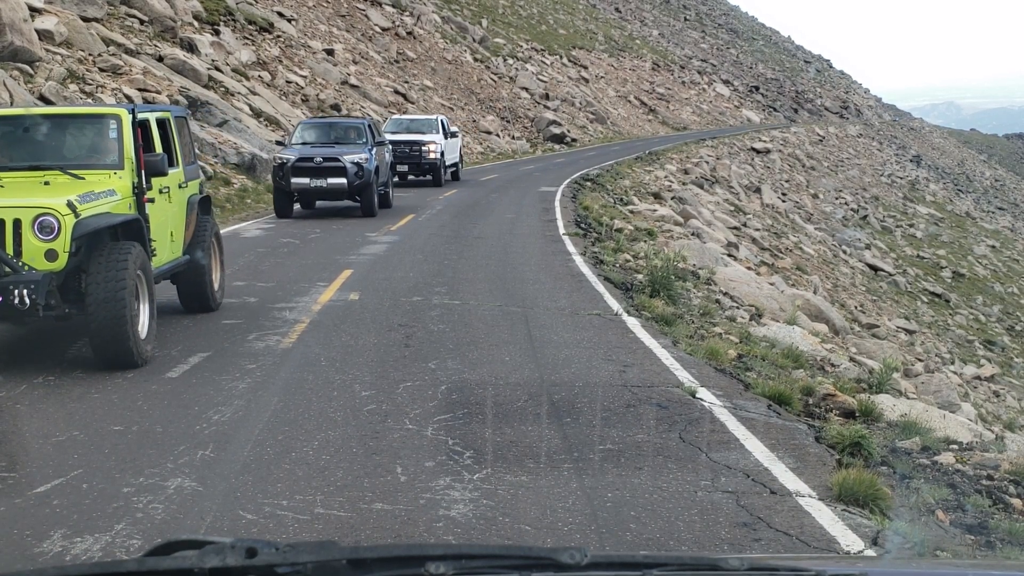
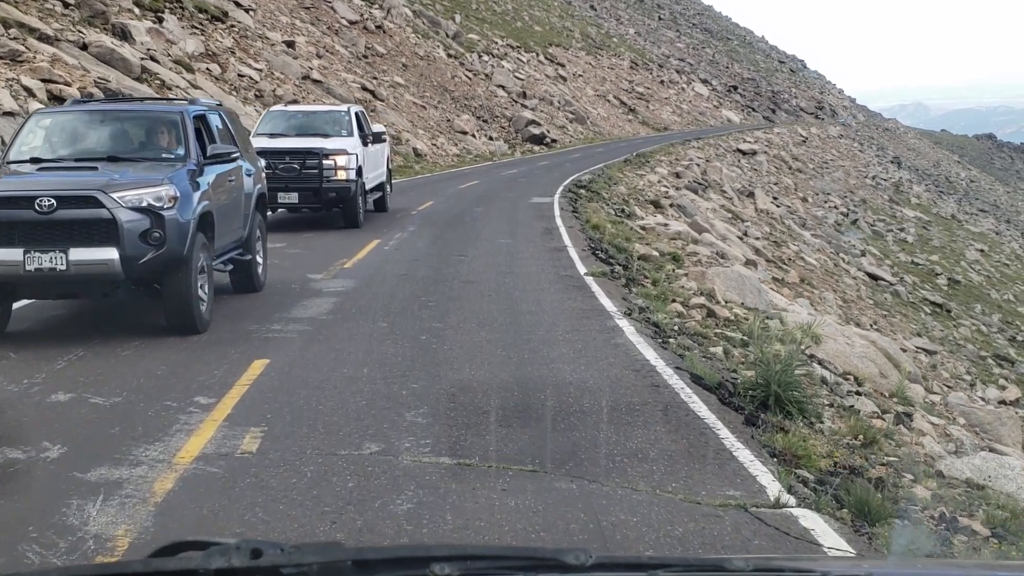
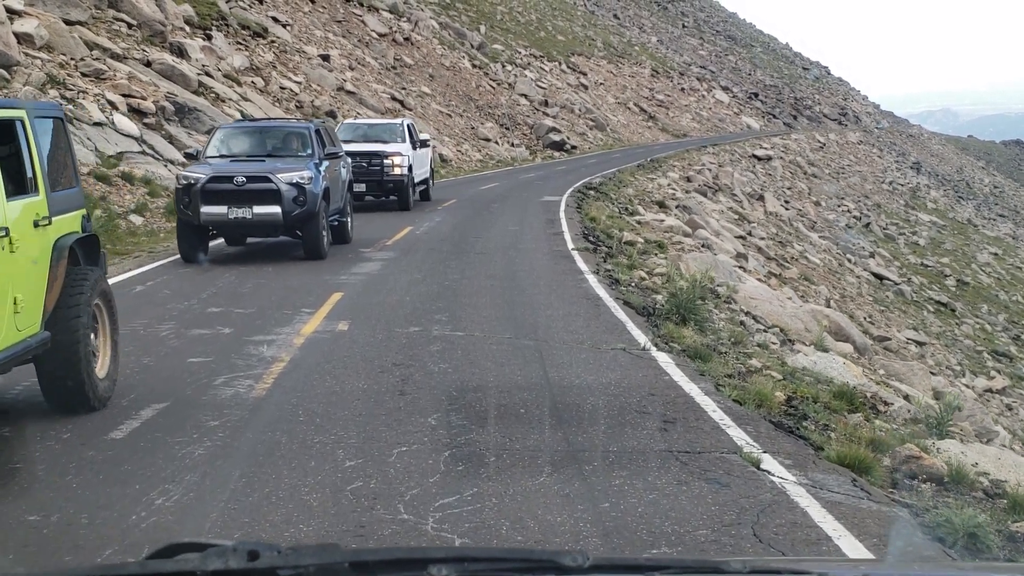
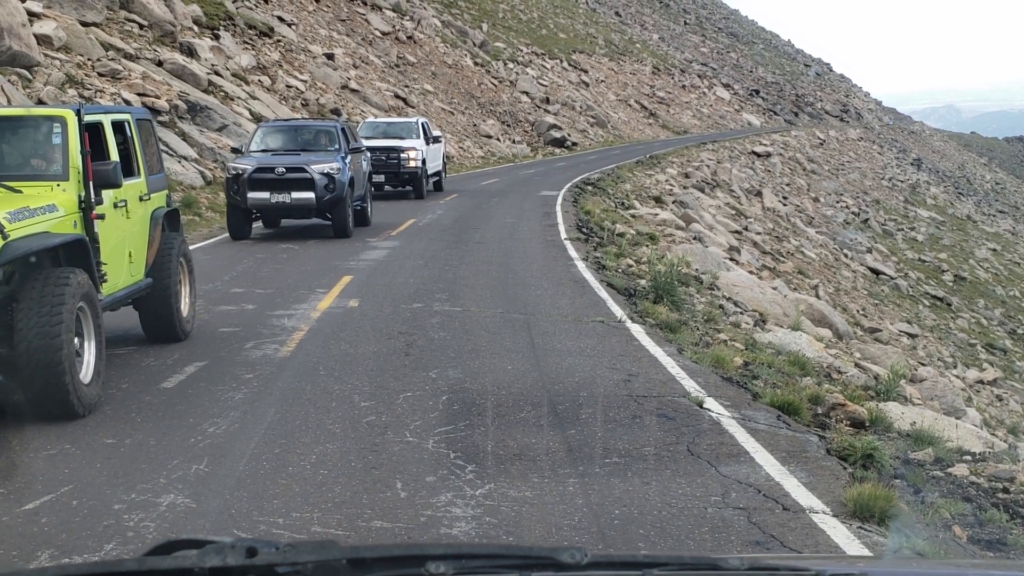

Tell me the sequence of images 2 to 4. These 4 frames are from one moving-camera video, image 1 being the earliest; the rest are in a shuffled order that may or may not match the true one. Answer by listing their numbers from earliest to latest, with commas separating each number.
4, 3, 2
